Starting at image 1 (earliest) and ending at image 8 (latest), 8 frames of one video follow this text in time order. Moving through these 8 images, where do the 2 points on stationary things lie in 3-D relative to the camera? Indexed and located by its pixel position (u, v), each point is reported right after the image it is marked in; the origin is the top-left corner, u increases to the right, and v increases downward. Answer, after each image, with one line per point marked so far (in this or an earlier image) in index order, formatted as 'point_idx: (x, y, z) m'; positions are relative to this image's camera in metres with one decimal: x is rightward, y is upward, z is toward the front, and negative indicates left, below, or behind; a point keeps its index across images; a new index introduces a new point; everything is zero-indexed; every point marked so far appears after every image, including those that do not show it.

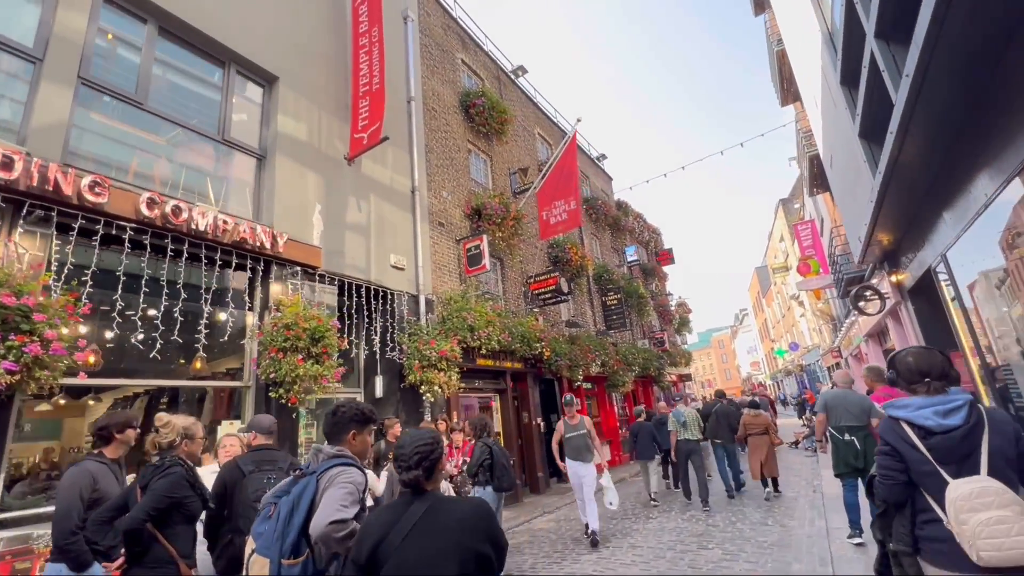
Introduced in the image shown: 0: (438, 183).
0: (-1.7, +2.3, +10.5) m
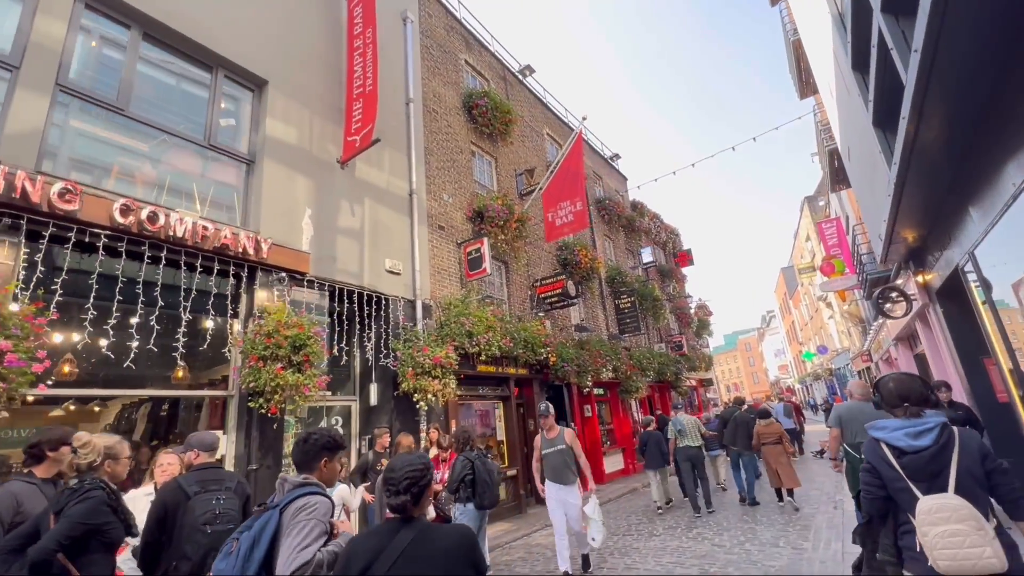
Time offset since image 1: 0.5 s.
0: (-1.6, +2.2, +10.3) m
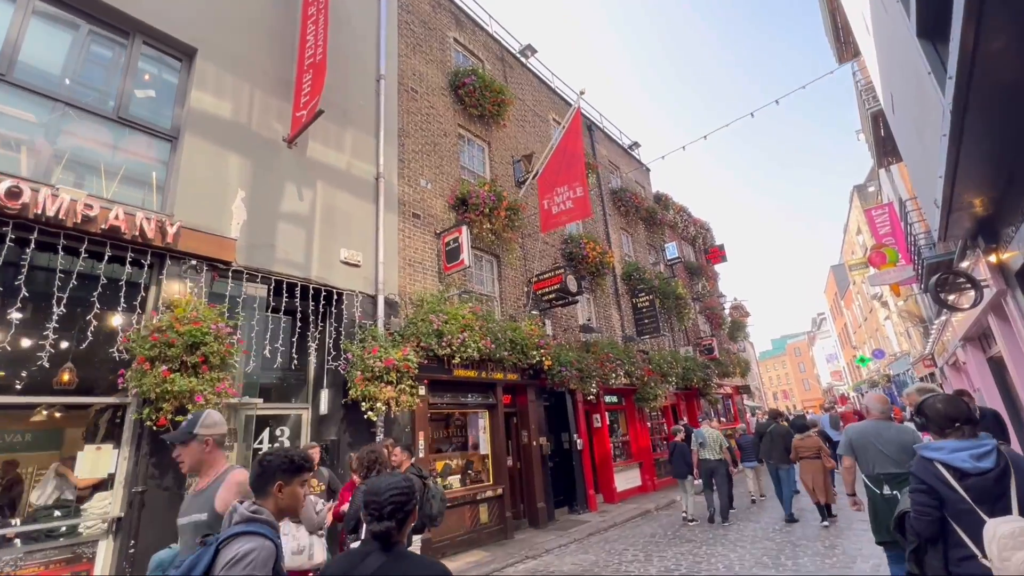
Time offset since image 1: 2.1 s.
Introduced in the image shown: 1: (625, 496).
0: (-1.9, +2.3, +9.3) m
1: (+3.0, -5.5, +12.3) m
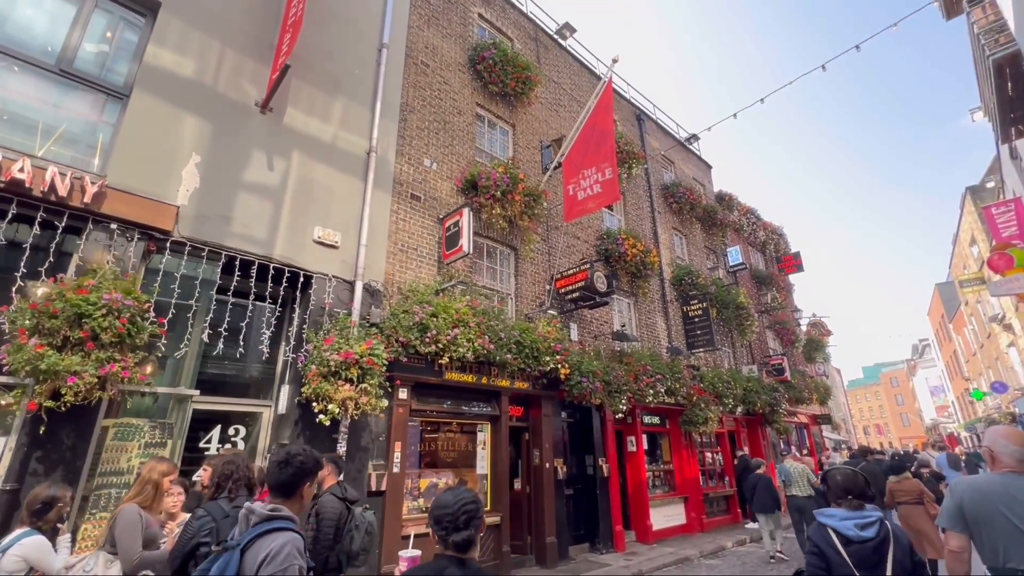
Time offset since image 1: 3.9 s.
0: (-1.7, +2.5, +8.4) m
1: (+3.4, -5.6, +10.5) m
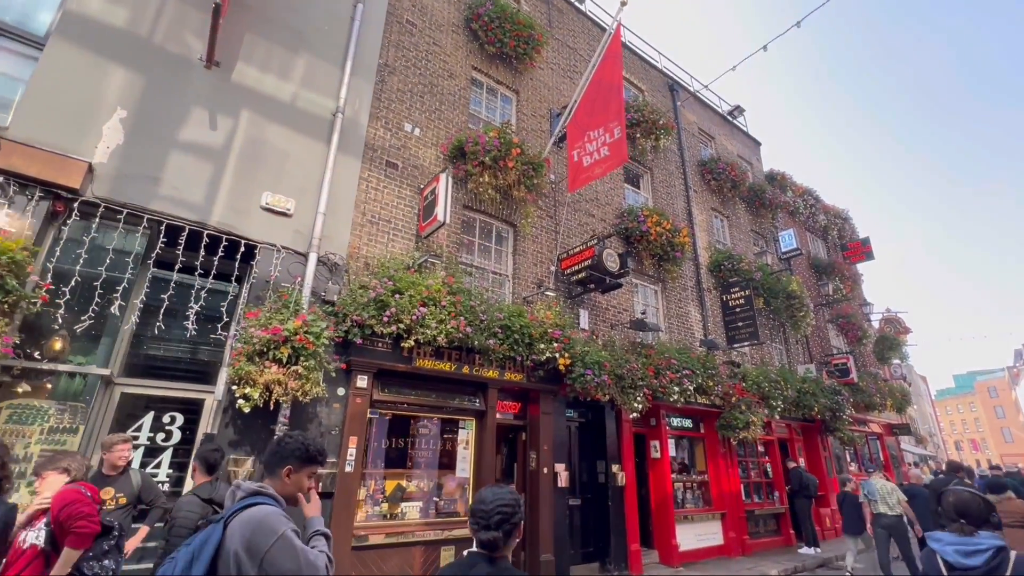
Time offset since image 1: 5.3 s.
0: (-1.8, +2.8, +7.6) m
1: (+3.5, -5.2, +9.0) m
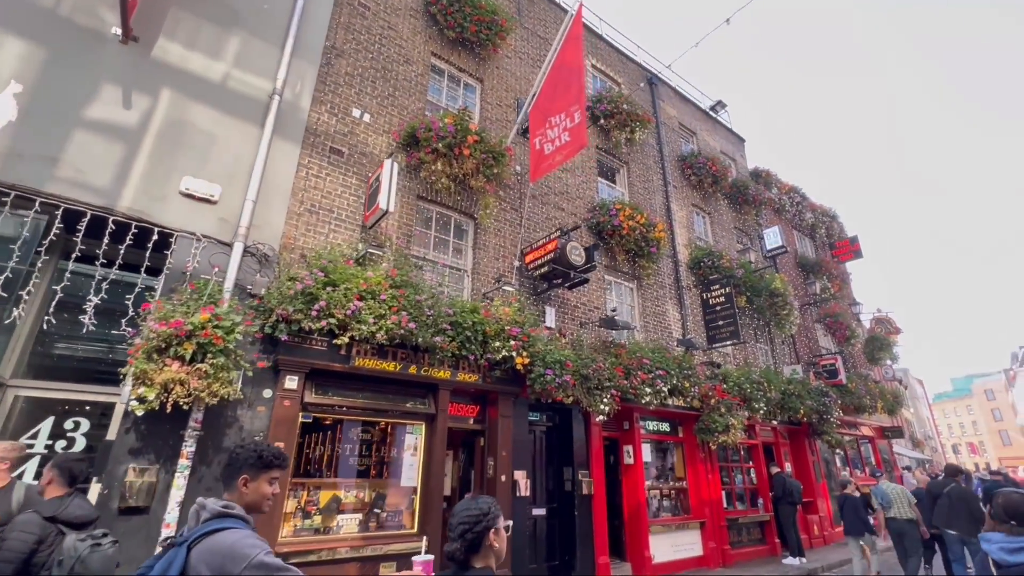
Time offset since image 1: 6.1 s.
0: (-2.5, +2.9, +7.1) m
1: (+2.8, -5.1, +8.4) m
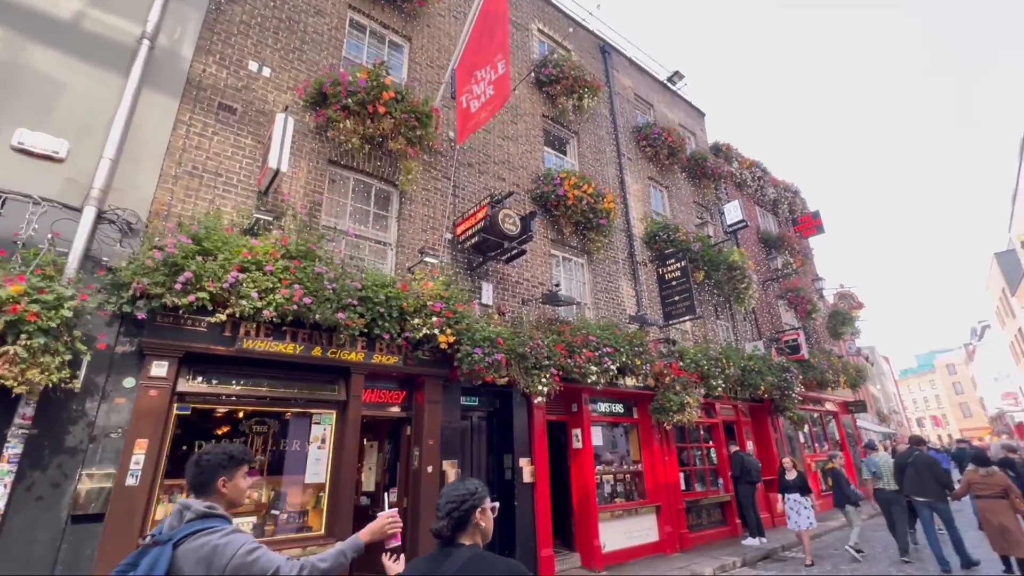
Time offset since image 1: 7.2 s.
0: (-3.7, +3.2, +6.3) m
1: (+1.9, -4.6, +8.0) m
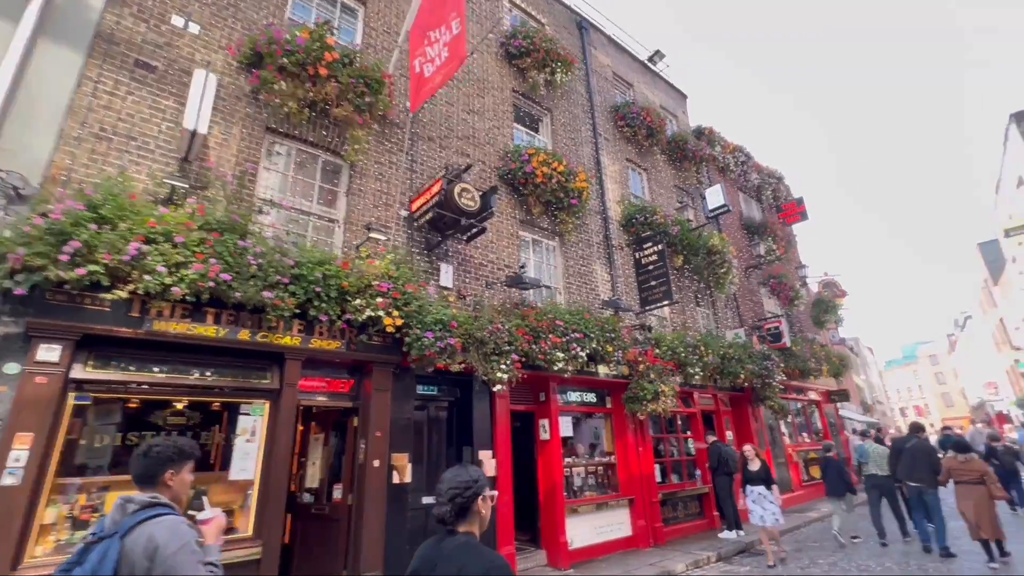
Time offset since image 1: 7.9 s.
0: (-4.2, +3.4, +5.7) m
1: (+1.3, -4.3, +7.5) m
